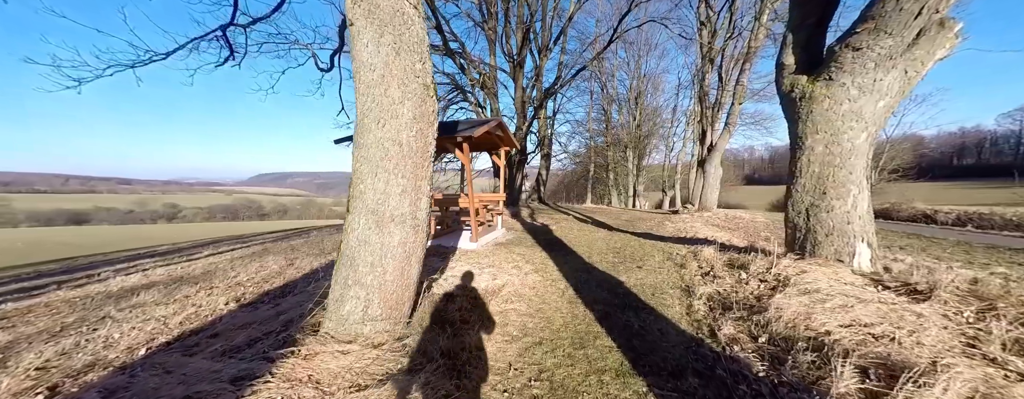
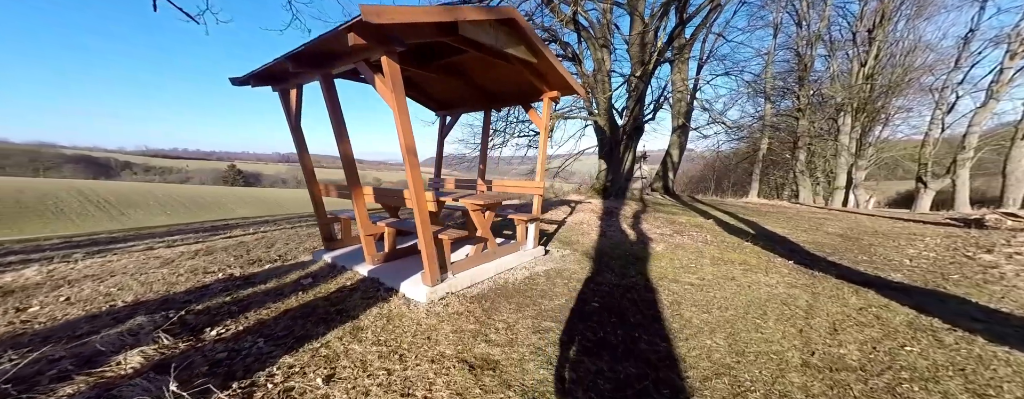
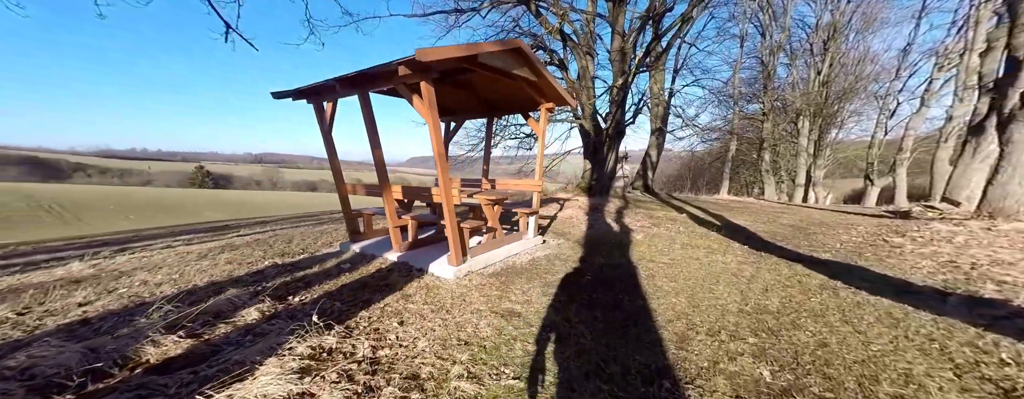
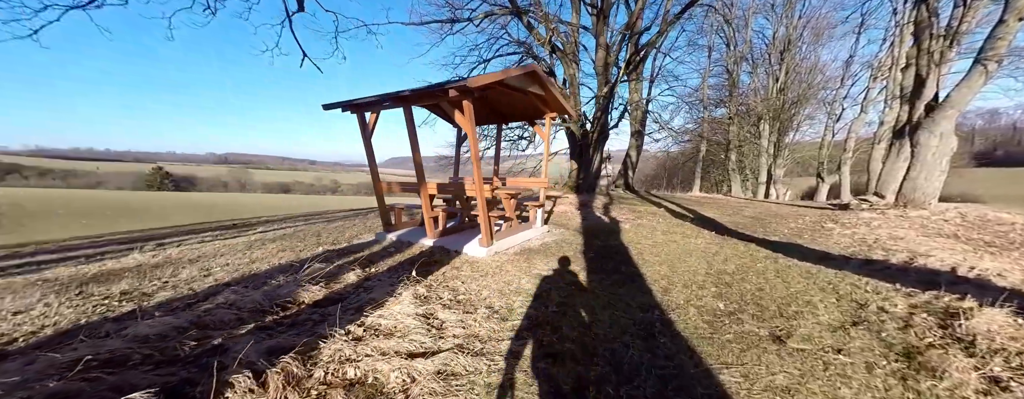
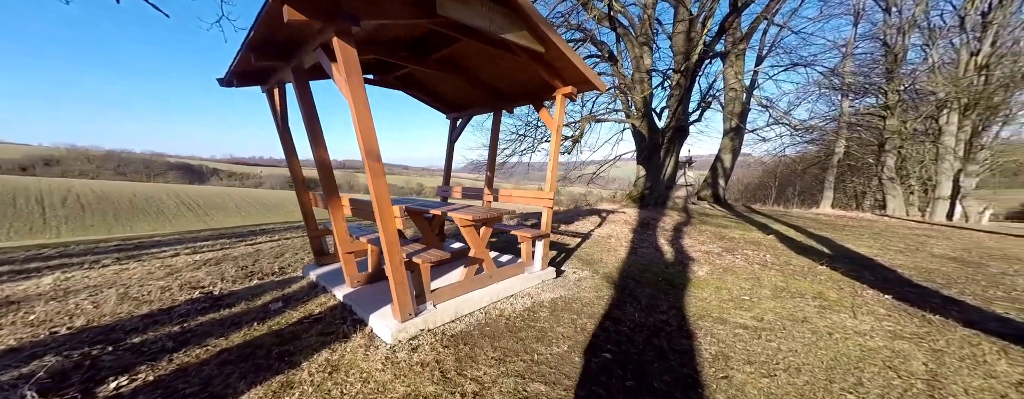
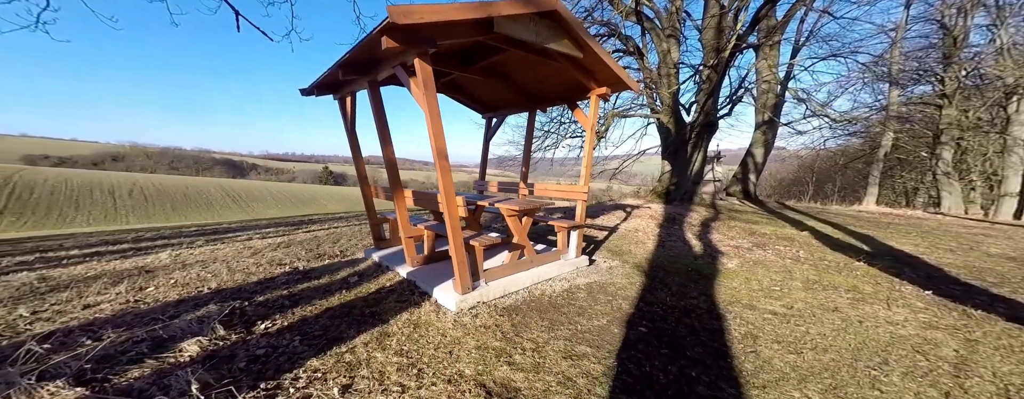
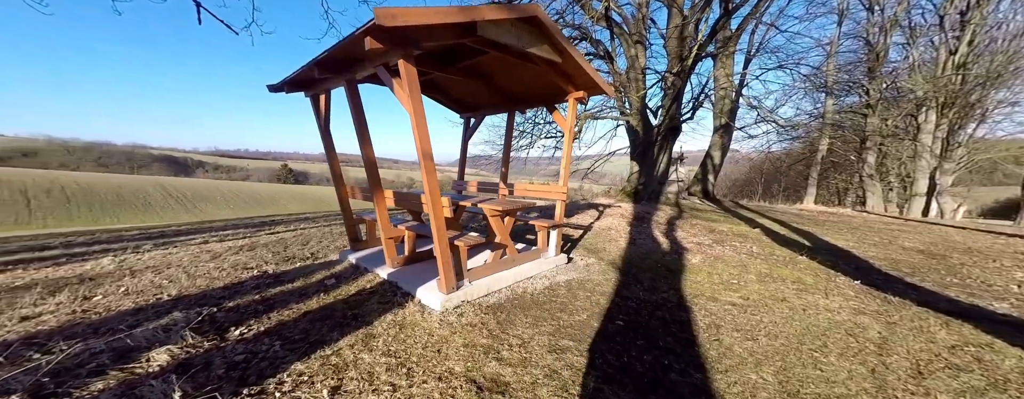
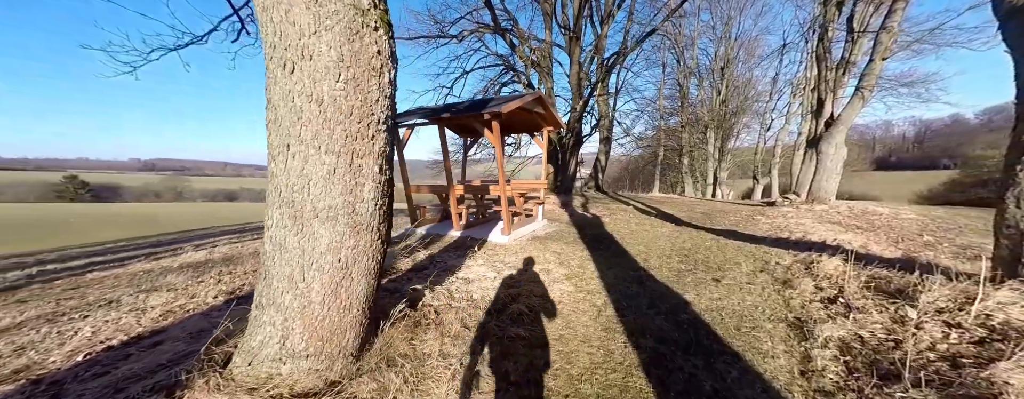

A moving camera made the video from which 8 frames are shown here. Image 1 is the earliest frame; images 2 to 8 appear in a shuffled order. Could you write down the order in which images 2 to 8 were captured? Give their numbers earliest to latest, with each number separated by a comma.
8, 4, 3, 2, 7, 6, 5
